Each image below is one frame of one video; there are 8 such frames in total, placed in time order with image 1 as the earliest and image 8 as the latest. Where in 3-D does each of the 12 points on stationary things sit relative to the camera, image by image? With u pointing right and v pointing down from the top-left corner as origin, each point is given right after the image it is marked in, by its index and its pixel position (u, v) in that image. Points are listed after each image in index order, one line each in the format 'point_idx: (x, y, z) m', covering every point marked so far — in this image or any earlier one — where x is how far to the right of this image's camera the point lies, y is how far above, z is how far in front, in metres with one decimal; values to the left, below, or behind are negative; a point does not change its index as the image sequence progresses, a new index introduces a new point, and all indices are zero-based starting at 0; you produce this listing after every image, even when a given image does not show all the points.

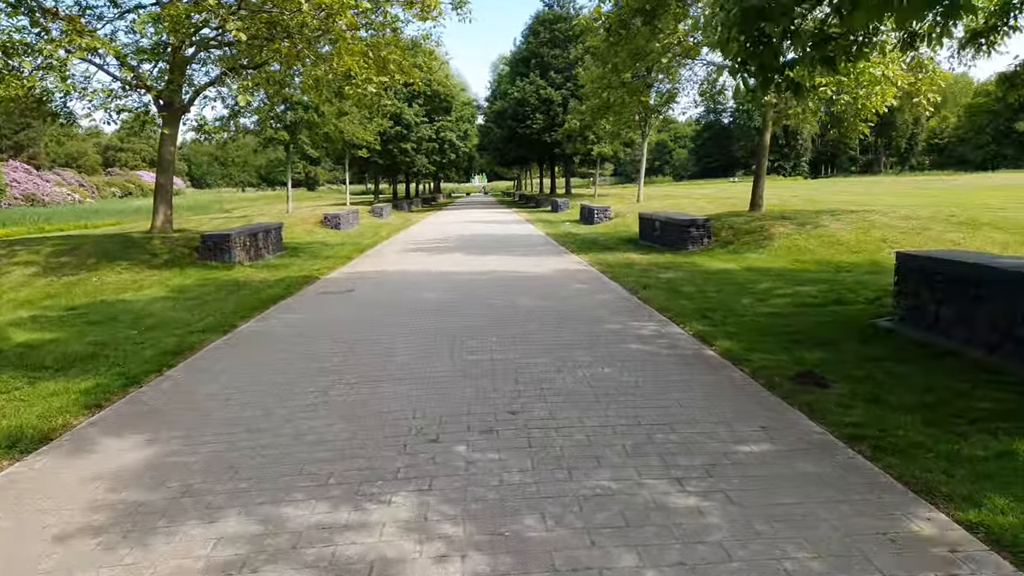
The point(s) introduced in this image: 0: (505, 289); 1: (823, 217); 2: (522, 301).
0: (-0.1, 0.0, +10.1) m
1: (+6.1, +1.4, +15.0) m
2: (+0.1, -0.1, +8.9) m
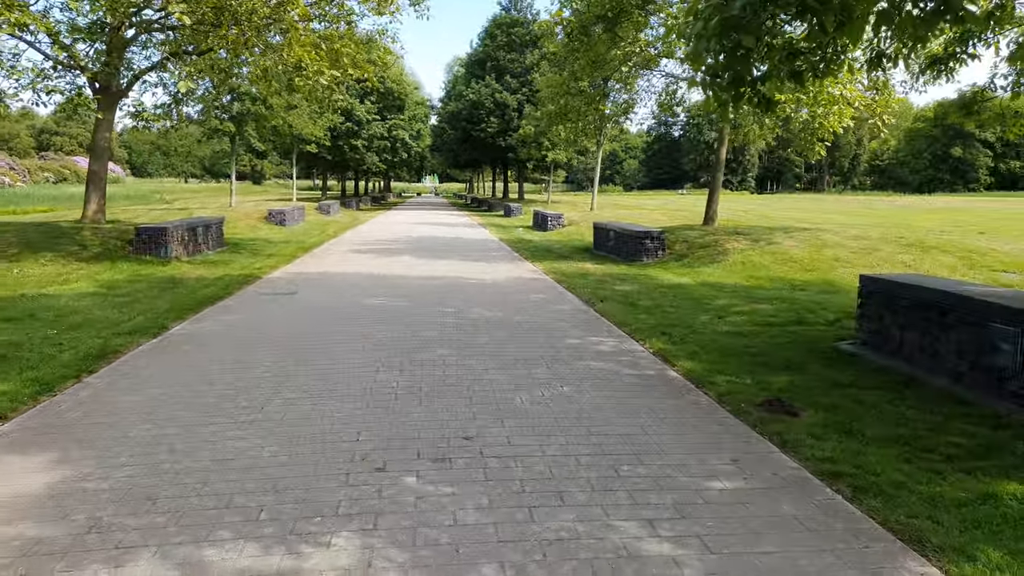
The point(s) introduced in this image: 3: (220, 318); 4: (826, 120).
0: (-0.7, -0.1, +9.7) m
1: (+5.2, +1.0, +15.0) m
2: (-0.4, -0.2, +8.5) m
3: (-3.2, -0.3, +8.4) m
4: (+6.5, +3.4, +15.5) m
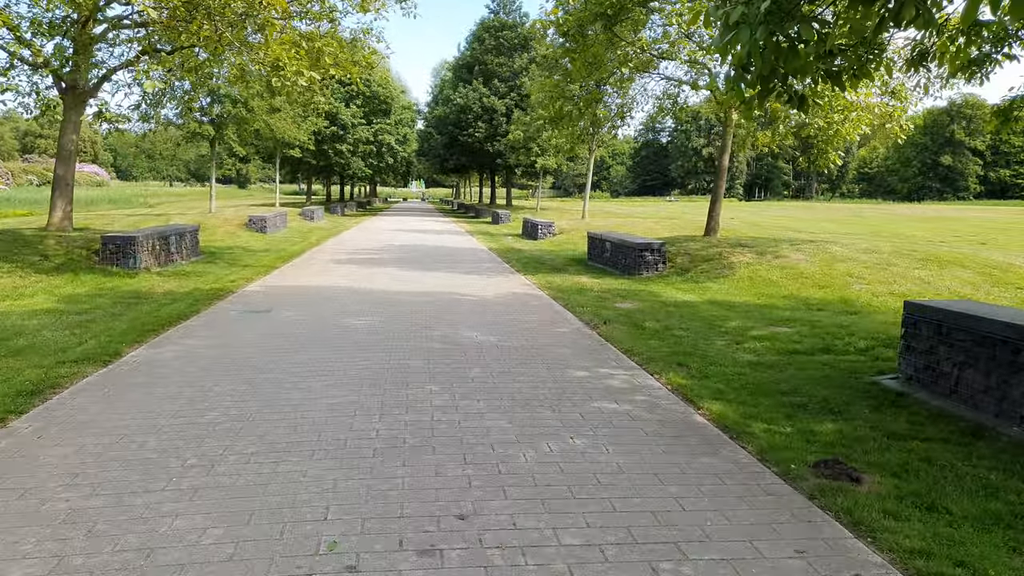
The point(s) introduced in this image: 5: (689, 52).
0: (-0.7, -0.3, +8.9) m
1: (+5.0, +0.8, +14.3) m
2: (-0.4, -0.5, +7.7) m
3: (-3.2, -0.5, +7.6) m
4: (+6.4, +3.1, +14.8) m
5: (+3.3, +4.3, +13.9) m
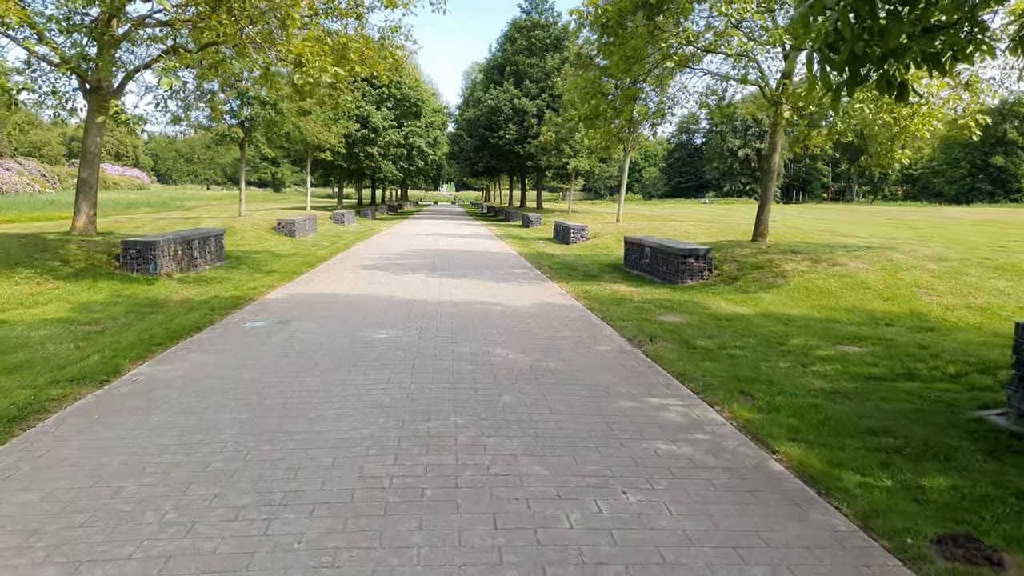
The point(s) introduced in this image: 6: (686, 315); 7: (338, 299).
0: (-0.3, -0.4, +8.1) m
1: (+5.6, +0.6, +13.3) m
2: (-0.1, -0.6, +6.9) m
3: (-2.9, -0.6, +6.9) m
4: (+7.0, +3.0, +13.8) m
5: (+3.9, +4.1, +13.0) m
6: (+2.1, -0.3, +9.5) m
7: (-2.4, -0.2, +10.6) m
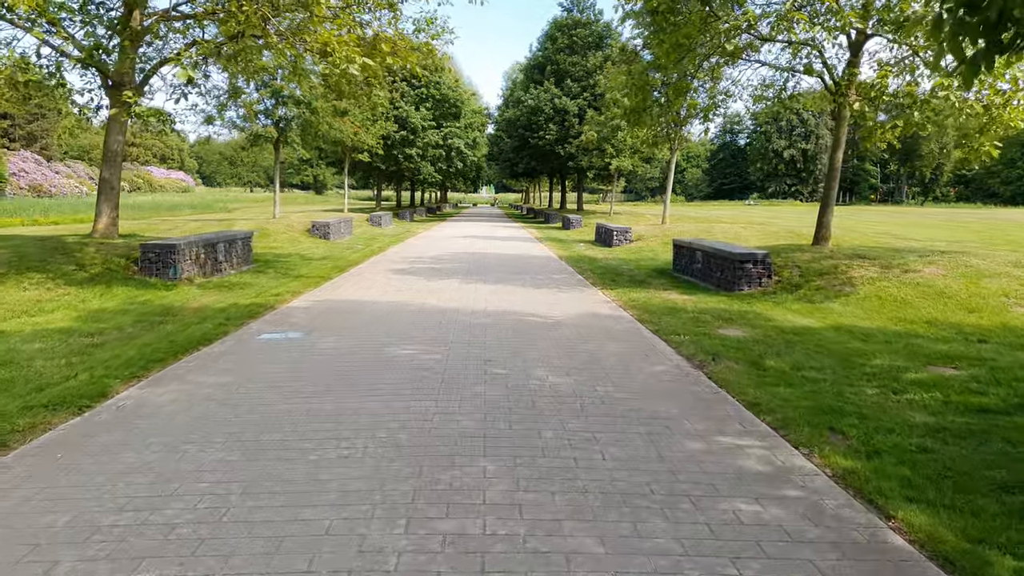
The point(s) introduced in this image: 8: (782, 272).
0: (0.0, -0.5, +7.3) m
1: (+6.3, +0.5, +12.1) m
2: (+0.2, -0.7, +6.0) m
3: (-2.6, -0.7, +6.2) m
4: (+7.7, +2.8, +12.6) m
5: (+4.5, +4.0, +12.0) m
6: (+2.6, -0.4, +8.5) m
7: (-1.9, -0.3, +9.8) m
8: (+4.1, +0.2, +11.8) m
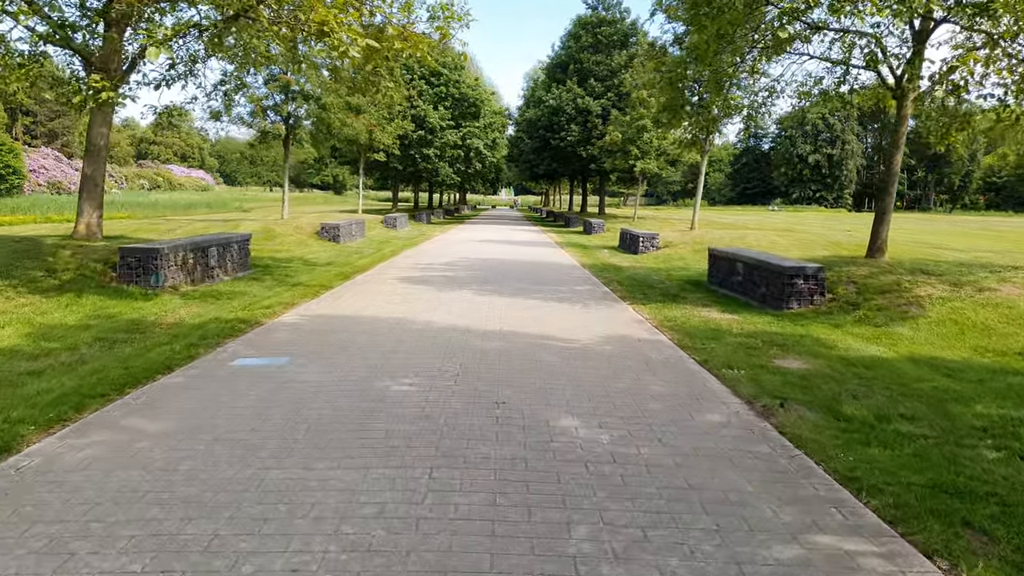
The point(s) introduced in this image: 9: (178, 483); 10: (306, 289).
0: (+0.2, -0.7, +6.0) m
1: (+6.6, +0.2, +10.7) m
2: (+0.3, -0.8, +4.8) m
3: (-2.4, -0.8, +5.0) m
4: (+8.0, +2.5, +11.1) m
5: (+4.8, +3.8, +10.6) m
6: (+2.8, -0.7, +7.2) m
7: (-1.7, -0.4, +8.6) m
8: (+4.4, 0.0, +10.4) m
9: (-1.6, -1.0, +3.8) m
10: (-3.1, 0.0, +11.6) m
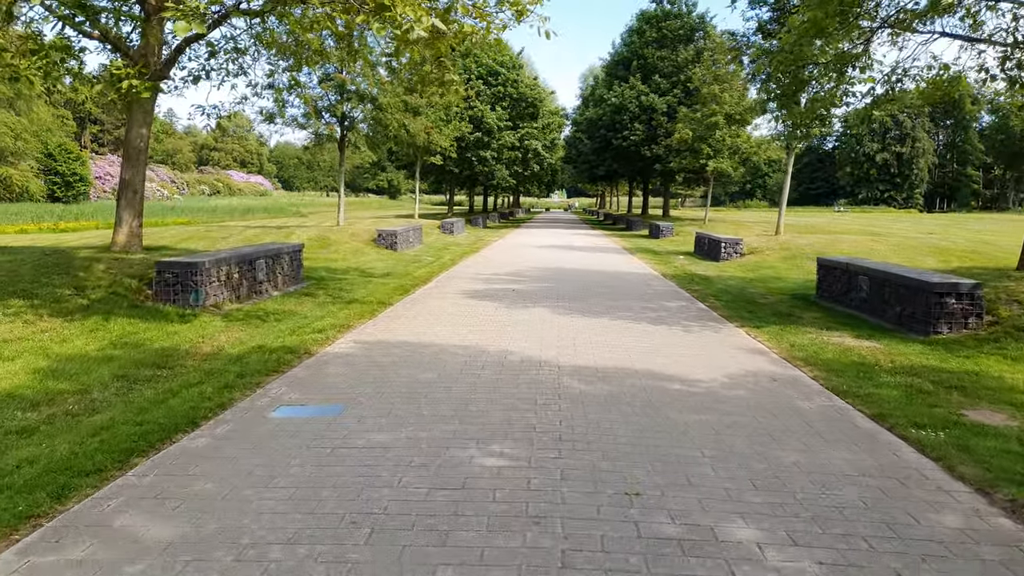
0: (+0.9, -0.9, +4.5) m
1: (+7.6, 0.0, +8.8) m
2: (+1.0, -1.0, +3.3) m
3: (-1.8, -1.0, +3.7) m
4: (+9.1, +2.3, +9.1) m
5: (+5.9, +3.5, +8.8) m
6: (+3.6, -0.9, +5.5) m
7: (-0.8, -0.6, +7.2) m
8: (+5.4, -0.2, +8.6) m
9: (-1.1, -1.2, +2.4) m
10: (-2.0, -0.3, +10.3) m
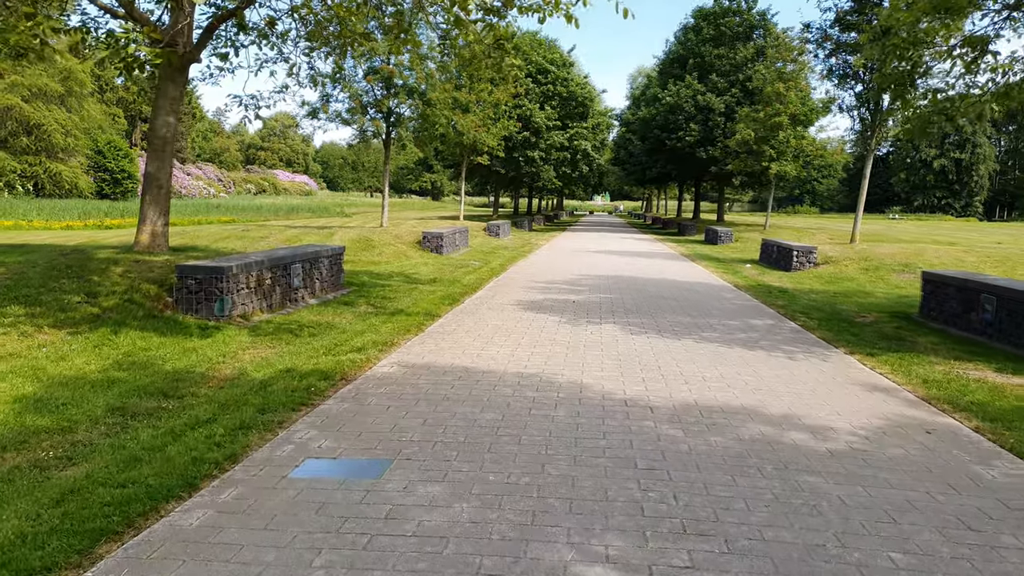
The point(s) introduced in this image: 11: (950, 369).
0: (+1.3, -1.1, +3.2) m
1: (+8.3, -0.3, +7.1) m
2: (+1.3, -1.2, +2.0) m
3: (-1.4, -1.1, +2.5) m
4: (+9.8, +2.0, +7.4) m
5: (+6.6, +3.3, +7.2) m
6: (+4.1, -1.1, +4.0) m
7: (-0.2, -0.8, +6.0) m
8: (+6.1, -0.5, +7.1) m
9: (-0.7, -1.3, +1.2) m
10: (-1.2, -0.4, +9.2) m
11: (+4.0, -0.7, +7.1) m
